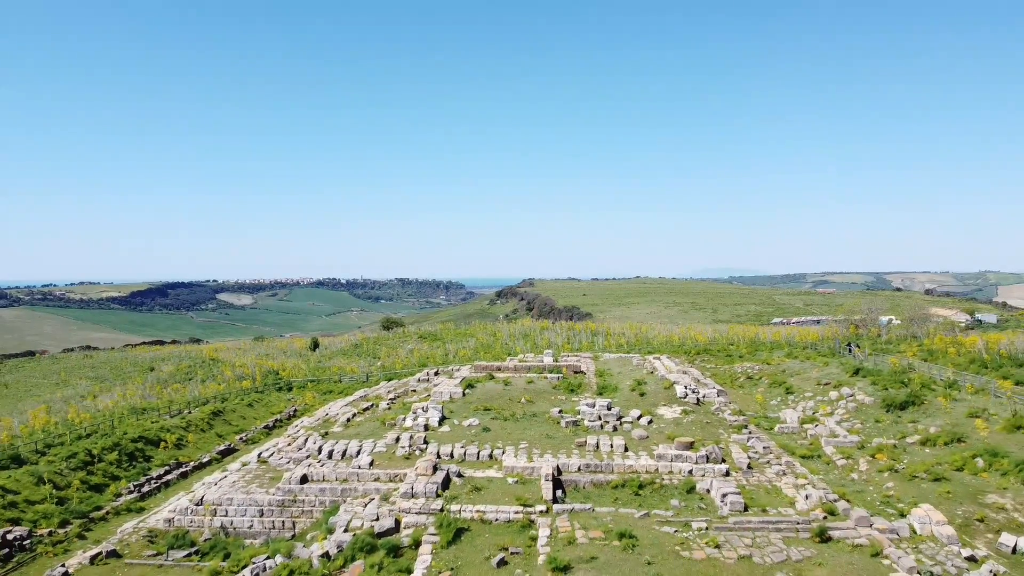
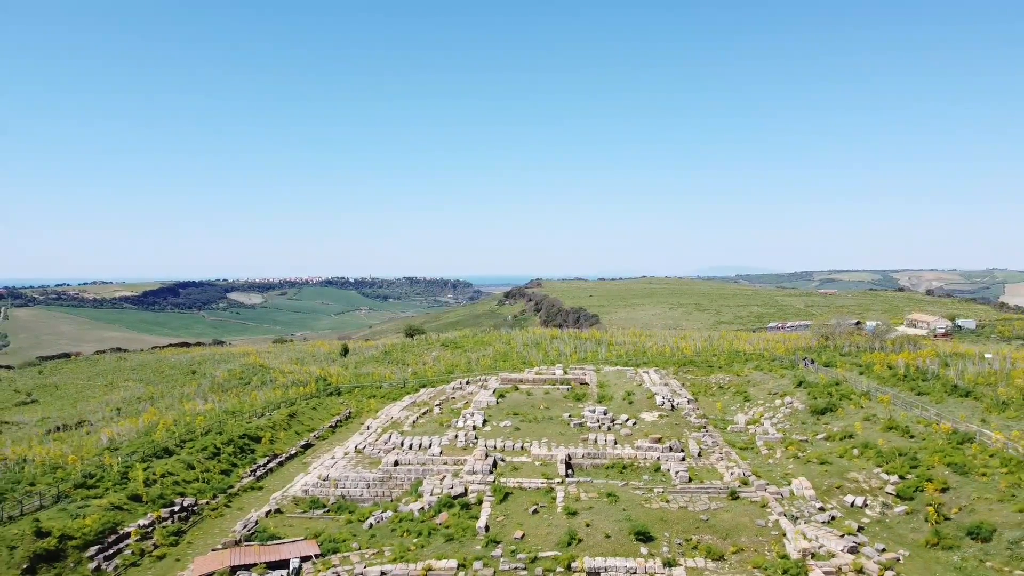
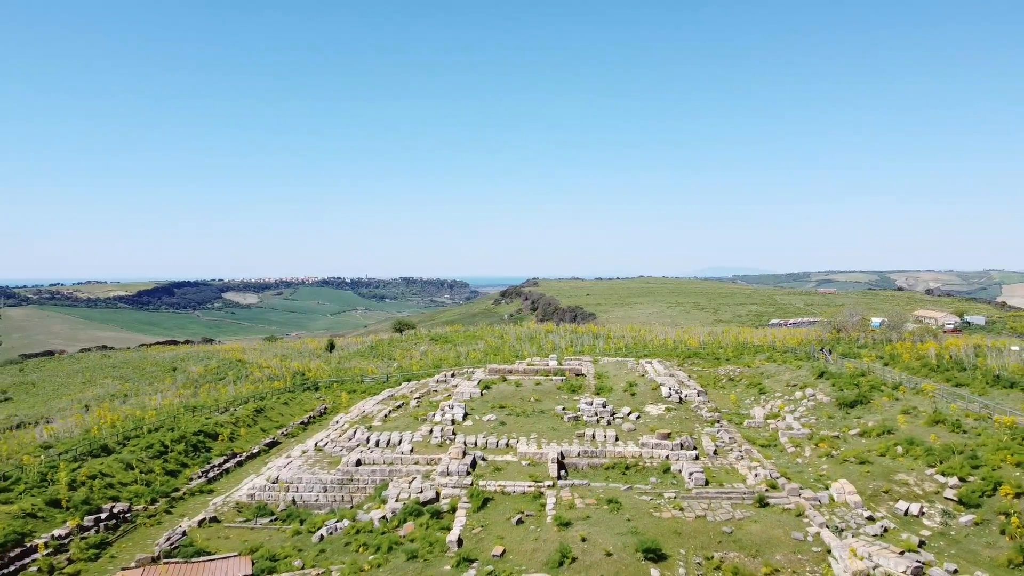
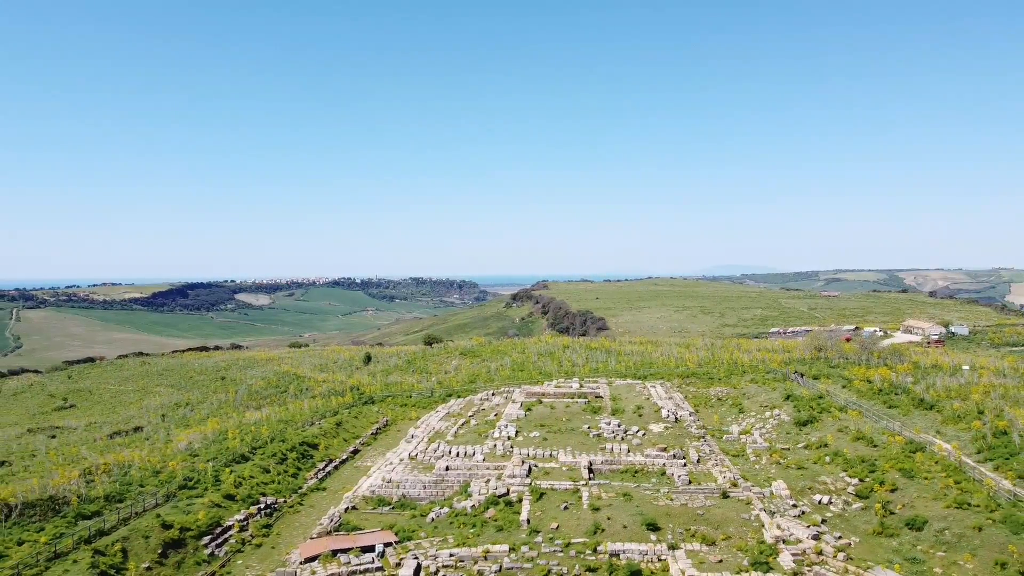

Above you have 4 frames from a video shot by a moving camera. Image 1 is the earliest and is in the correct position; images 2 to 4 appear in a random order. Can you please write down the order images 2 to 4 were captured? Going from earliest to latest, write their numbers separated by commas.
3, 2, 4
